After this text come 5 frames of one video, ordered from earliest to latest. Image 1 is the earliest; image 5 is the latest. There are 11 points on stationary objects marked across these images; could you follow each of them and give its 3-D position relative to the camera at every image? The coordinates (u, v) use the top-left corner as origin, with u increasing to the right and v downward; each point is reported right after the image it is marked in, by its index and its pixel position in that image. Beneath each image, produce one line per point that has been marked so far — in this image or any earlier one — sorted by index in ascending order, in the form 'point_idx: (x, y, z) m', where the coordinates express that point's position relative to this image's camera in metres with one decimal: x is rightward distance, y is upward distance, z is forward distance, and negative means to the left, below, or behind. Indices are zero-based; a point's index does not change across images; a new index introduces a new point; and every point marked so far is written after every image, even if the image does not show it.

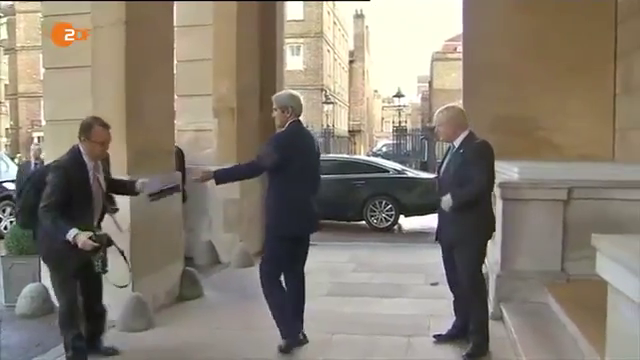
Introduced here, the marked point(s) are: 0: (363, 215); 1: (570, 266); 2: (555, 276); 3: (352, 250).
0: (+0.8, -0.6, +12.6) m
1: (+2.0, -0.7, +6.0) m
2: (+1.8, -0.8, +6.0) m
3: (+0.4, -0.8, +8.9) m
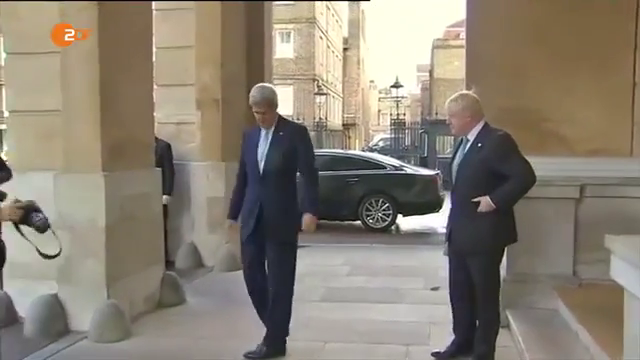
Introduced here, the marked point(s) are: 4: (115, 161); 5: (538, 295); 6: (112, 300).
0: (+0.6, -0.5, +12.2) m
1: (+1.9, -0.7, +5.6) m
2: (+1.8, -0.7, +5.6) m
3: (+0.3, -0.8, +8.4) m
4: (-1.4, +0.1, +5.1) m
5: (+1.6, -0.8, +5.6) m
6: (-1.4, -0.8, +5.1) m
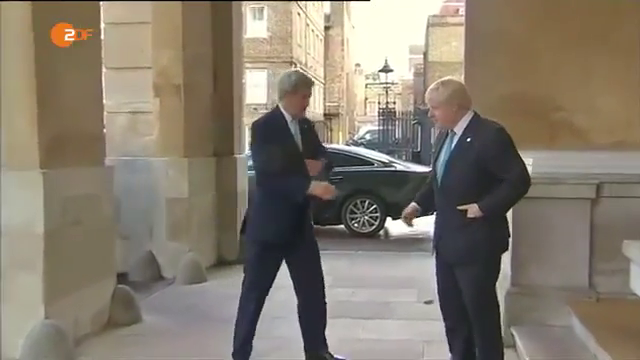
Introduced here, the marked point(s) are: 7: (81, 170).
0: (+0.3, -0.5, +11.5) m
1: (+1.8, -0.6, +4.9) m
2: (+1.6, -0.7, +4.9) m
3: (+0.1, -0.8, +7.7) m
4: (-1.5, +0.1, +4.4) m
5: (+1.5, -0.8, +4.9) m
6: (-1.5, -0.8, +4.3) m
7: (-1.4, +0.1, +4.6) m
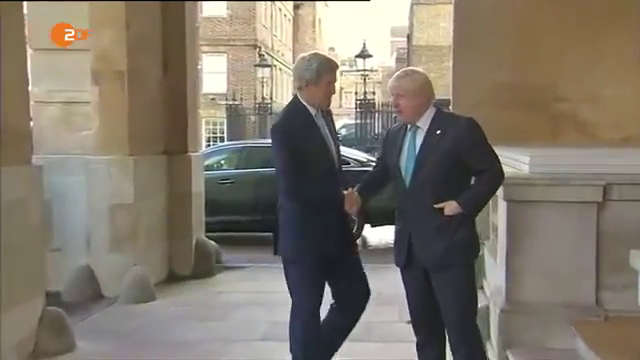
0: (-0.2, -0.6, +10.8) m
1: (+1.6, -0.7, +4.3) m
2: (+1.5, -0.7, +4.3) m
3: (-0.2, -0.8, +7.0) m
4: (-1.6, +0.1, +3.6) m
5: (+1.3, -0.8, +4.3) m
6: (-1.6, -0.8, +3.5) m
7: (-1.6, +0.1, +3.9) m
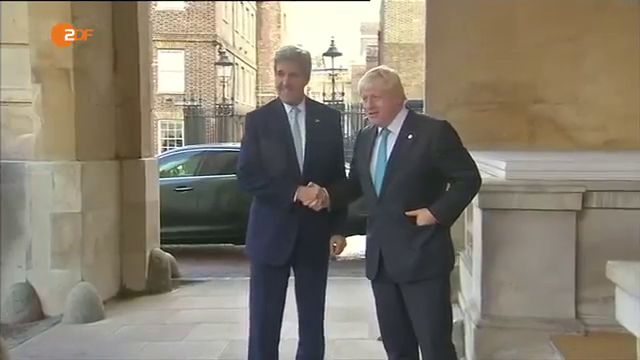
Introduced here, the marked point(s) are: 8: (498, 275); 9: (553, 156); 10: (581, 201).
0: (-0.7, -0.7, +10.5) m
1: (+1.4, -0.7, +4.1) m
2: (+1.3, -0.8, +4.1) m
3: (-0.5, -0.9, +6.7) m
4: (-1.8, +0.1, +3.2) m
5: (+1.1, -0.9, +4.1) m
6: (-1.8, -0.8, +3.1) m
7: (-1.7, 0.0, +3.5) m
8: (+1.0, -0.5, +4.1) m
9: (+1.4, +0.1, +4.5) m
10: (+1.4, -0.1, +4.0) m
